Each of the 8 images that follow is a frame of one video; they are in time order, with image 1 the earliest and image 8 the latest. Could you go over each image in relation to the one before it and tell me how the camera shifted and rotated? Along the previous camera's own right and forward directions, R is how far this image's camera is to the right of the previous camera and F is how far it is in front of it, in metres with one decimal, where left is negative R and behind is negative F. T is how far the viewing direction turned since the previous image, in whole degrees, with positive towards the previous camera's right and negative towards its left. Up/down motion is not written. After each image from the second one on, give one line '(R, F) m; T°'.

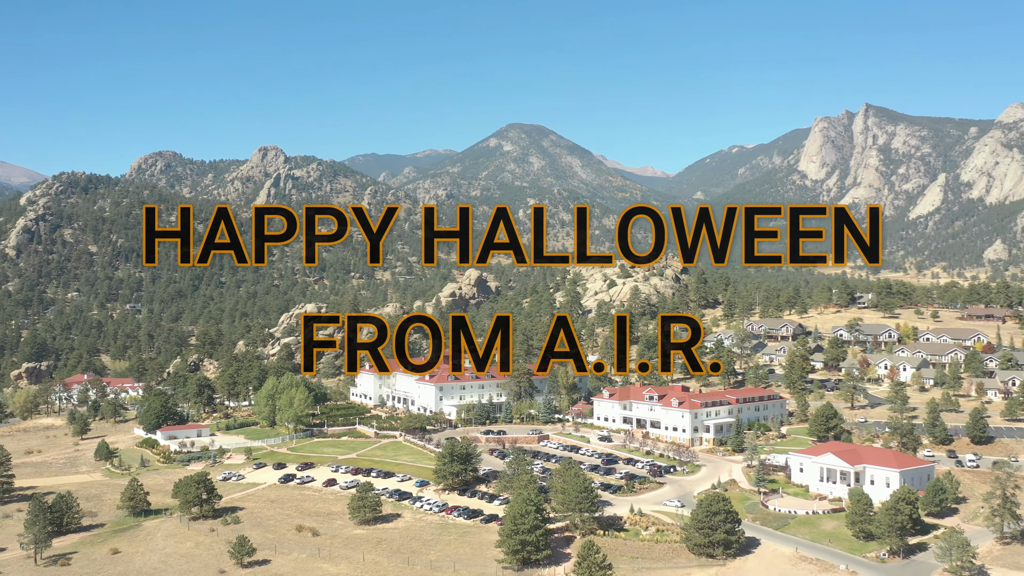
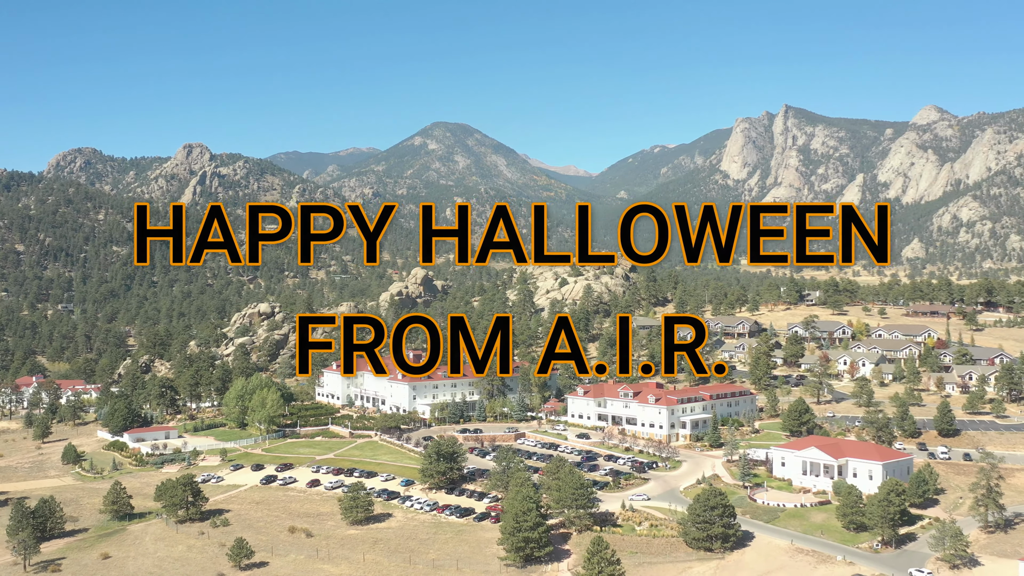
(-6.0, -0.2) m; +4°
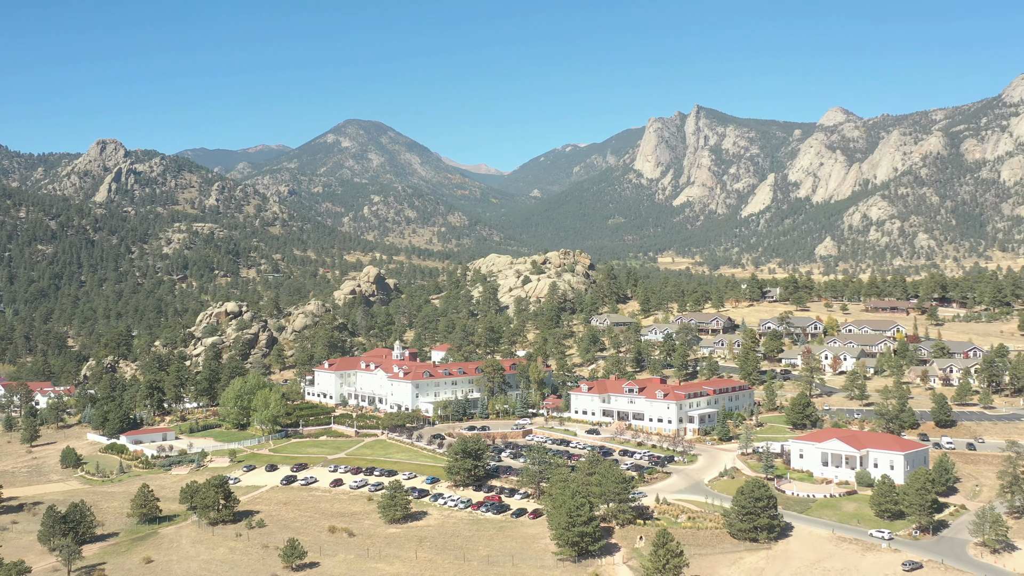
(-10.9, -0.2) m; +5°
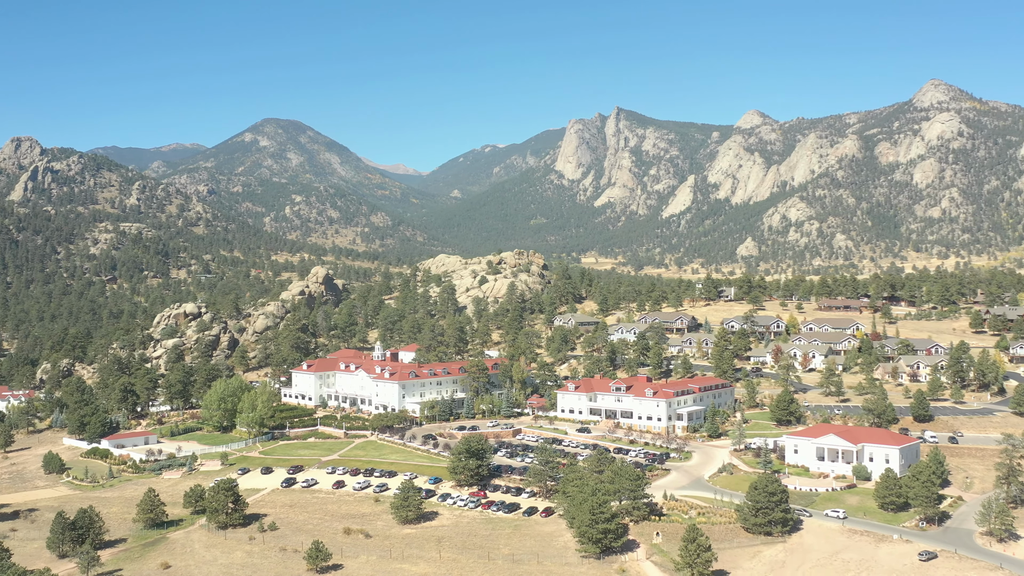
(-8.1, -0.2) m; +4°
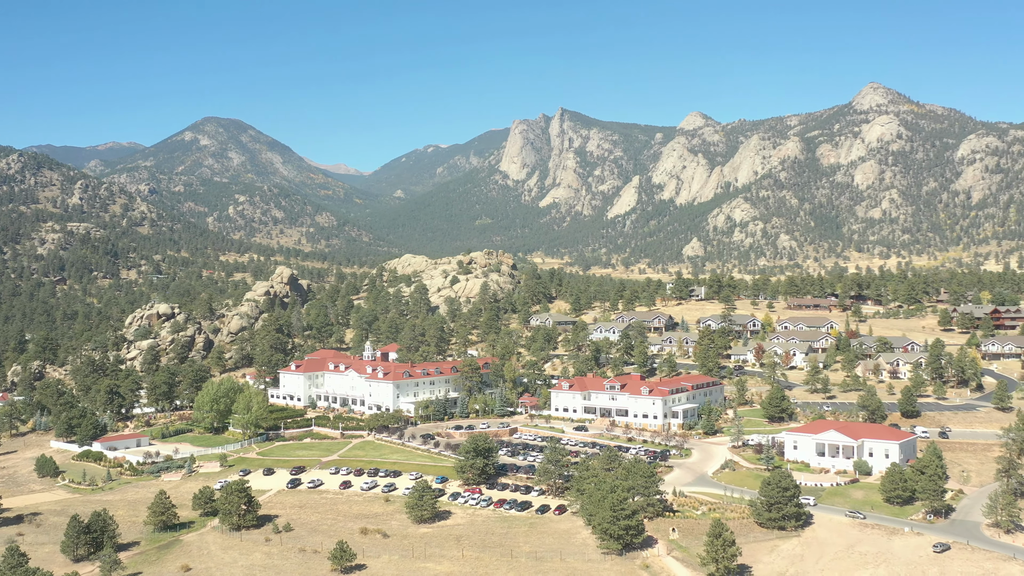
(-6.2, -0.2) m; +3°
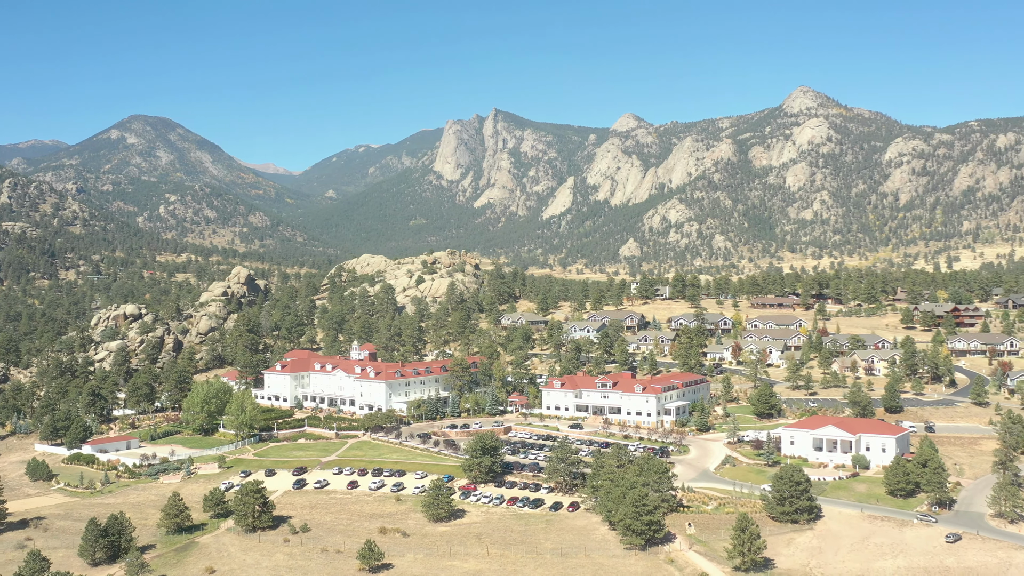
(-7.3, -0.2) m; +4°
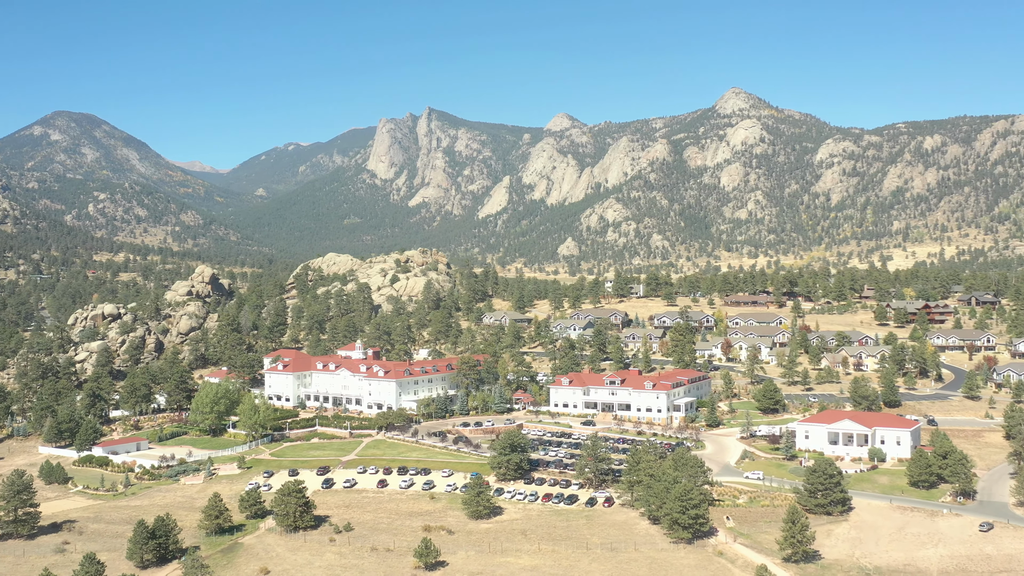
(-9.4, -0.2) m; +4°
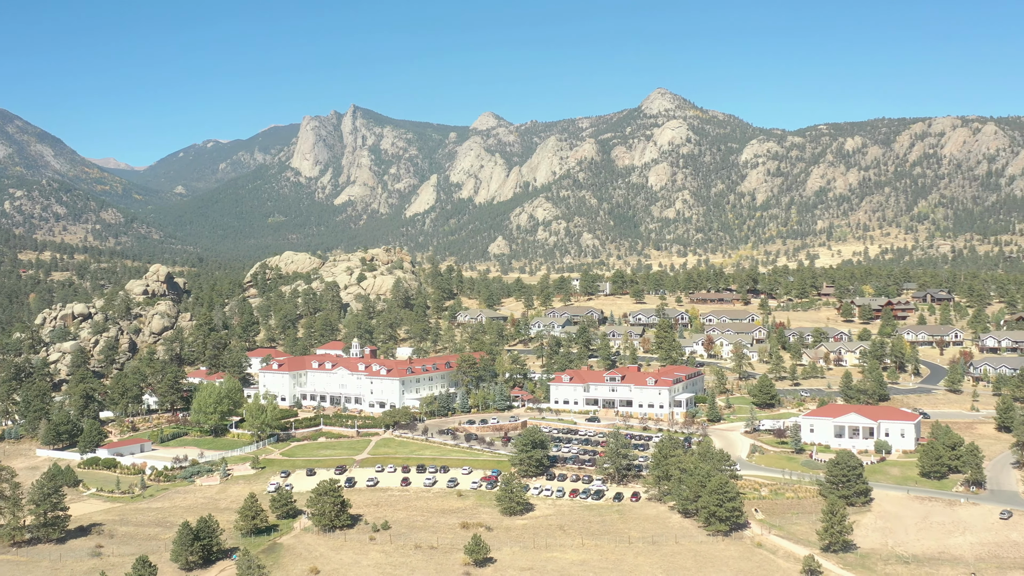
(-9.6, -0.1) m; +4°
